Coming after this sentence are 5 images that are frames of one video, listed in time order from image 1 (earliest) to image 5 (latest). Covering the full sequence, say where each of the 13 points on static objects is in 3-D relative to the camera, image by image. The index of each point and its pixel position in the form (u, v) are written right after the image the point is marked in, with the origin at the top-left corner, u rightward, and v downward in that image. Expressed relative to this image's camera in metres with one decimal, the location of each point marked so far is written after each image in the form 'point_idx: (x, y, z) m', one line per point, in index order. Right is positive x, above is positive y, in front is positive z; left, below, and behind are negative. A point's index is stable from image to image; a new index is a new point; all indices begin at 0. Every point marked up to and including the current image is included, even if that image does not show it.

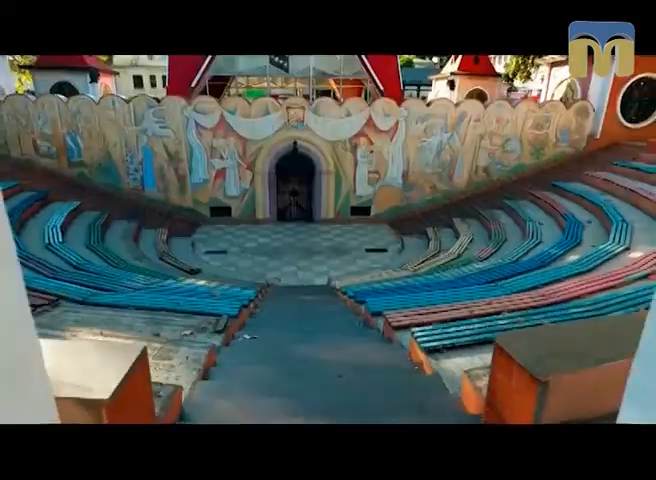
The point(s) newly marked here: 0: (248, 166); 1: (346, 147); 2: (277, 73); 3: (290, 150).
0: (-3.4, +3.0, +16.0) m
1: (+0.2, +3.7, +16.5) m
2: (-2.3, +6.9, +16.3) m
3: (-1.8, +3.6, +16.3) m
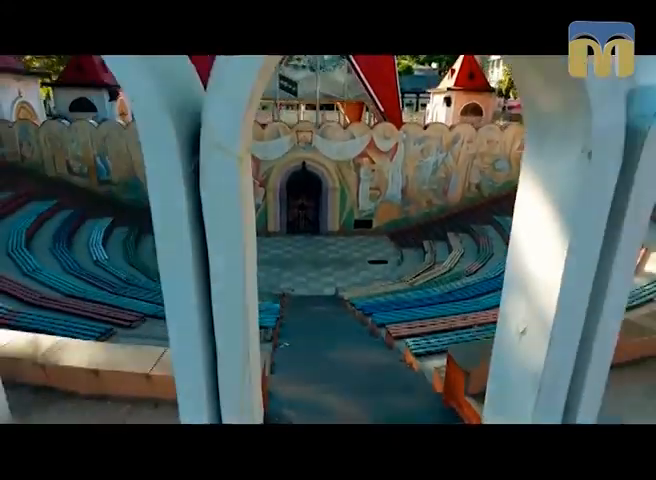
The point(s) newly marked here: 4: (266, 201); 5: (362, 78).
0: (-2.9, +2.5, +17.2) m
1: (+0.8, +3.1, +17.2) m
2: (-1.7, +6.4, +17.4) m
3: (-1.3, +3.1, +17.3) m
4: (-2.8, +1.9, +17.5) m
5: (+1.4, +6.6, +16.6) m
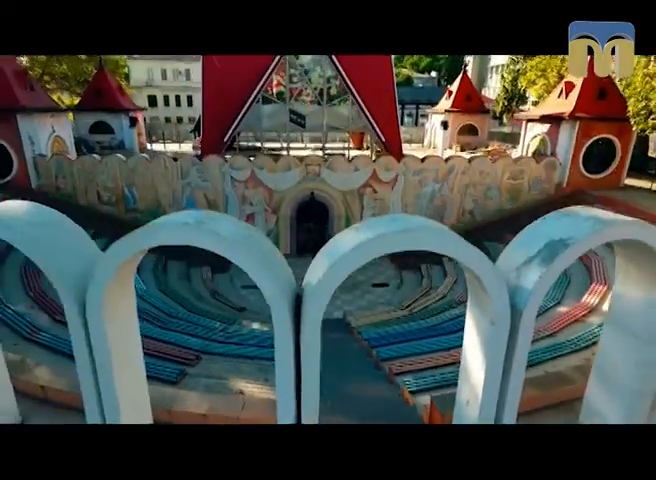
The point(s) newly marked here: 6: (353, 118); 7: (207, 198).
0: (-2.4, +1.1, +17.6) m
1: (+1.2, +2.0, +17.5) m
2: (-1.5, +5.1, +18.1) m
3: (-0.9, +1.8, +17.6) m
4: (-2.3, +0.5, +17.8) m
5: (+1.6, +5.5, +17.2) m
6: (+1.1, +5.6, +18.2) m
7: (-5.2, +1.8, +17.2) m
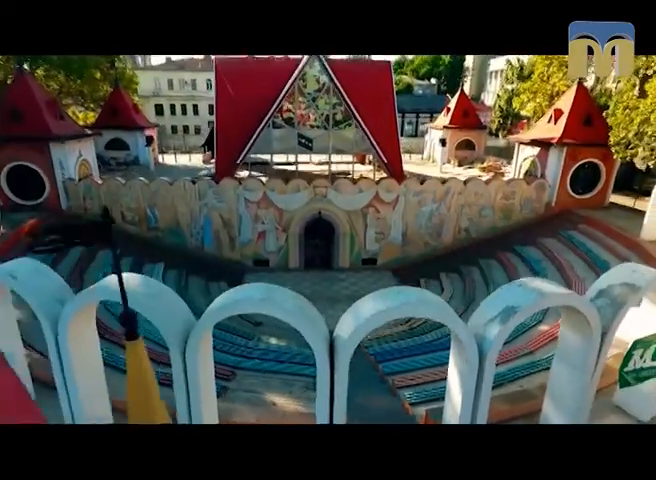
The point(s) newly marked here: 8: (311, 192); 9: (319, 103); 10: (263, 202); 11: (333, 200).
0: (-2.1, +0.2, +17.8) m
1: (+1.5, +1.2, +17.8) m
2: (-1.3, +4.2, +18.5) m
3: (-0.6, +1.0, +17.9) m
4: (-1.9, -0.4, +18.0) m
5: (+1.8, +4.7, +17.6) m
6: (+1.3, +4.8, +18.6) m
7: (-4.9, +0.8, +17.5) m
8: (-0.8, +2.2, +17.5) m
9: (-0.4, +6.2, +17.8) m
10: (-3.0, +1.6, +17.2) m
11: (+0.2, +1.8, +17.6) m
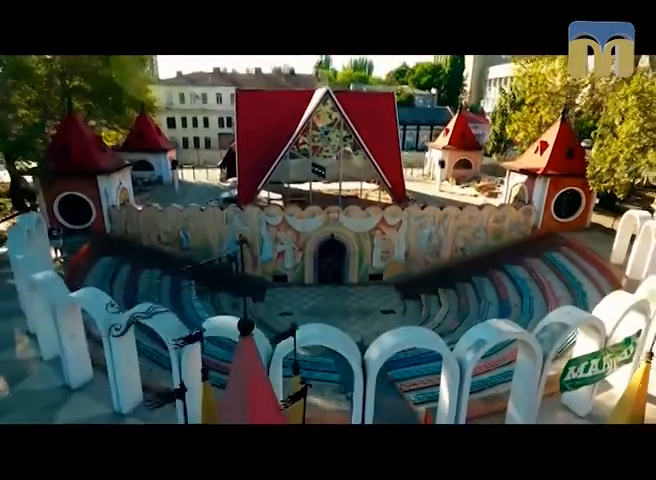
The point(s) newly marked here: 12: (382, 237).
0: (-1.5, -0.5, +18.1) m
1: (+2.0, +0.6, +18.0) m
2: (-0.8, +3.5, +18.9) m
3: (0.0, +0.3, +18.2) m
4: (-1.3, -1.1, +18.3) m
5: (+2.2, +4.2, +18.0) m
6: (+1.7, +4.2, +19.0) m
7: (-4.4, 0.0, +17.8) m
8: (-0.3, +1.5, +17.9) m
9: (0.0, +5.6, +18.2) m
10: (-2.5, +0.9, +17.6) m
11: (+0.8, +1.2, +17.9) m
12: (+2.9, +0.7, +18.0) m
